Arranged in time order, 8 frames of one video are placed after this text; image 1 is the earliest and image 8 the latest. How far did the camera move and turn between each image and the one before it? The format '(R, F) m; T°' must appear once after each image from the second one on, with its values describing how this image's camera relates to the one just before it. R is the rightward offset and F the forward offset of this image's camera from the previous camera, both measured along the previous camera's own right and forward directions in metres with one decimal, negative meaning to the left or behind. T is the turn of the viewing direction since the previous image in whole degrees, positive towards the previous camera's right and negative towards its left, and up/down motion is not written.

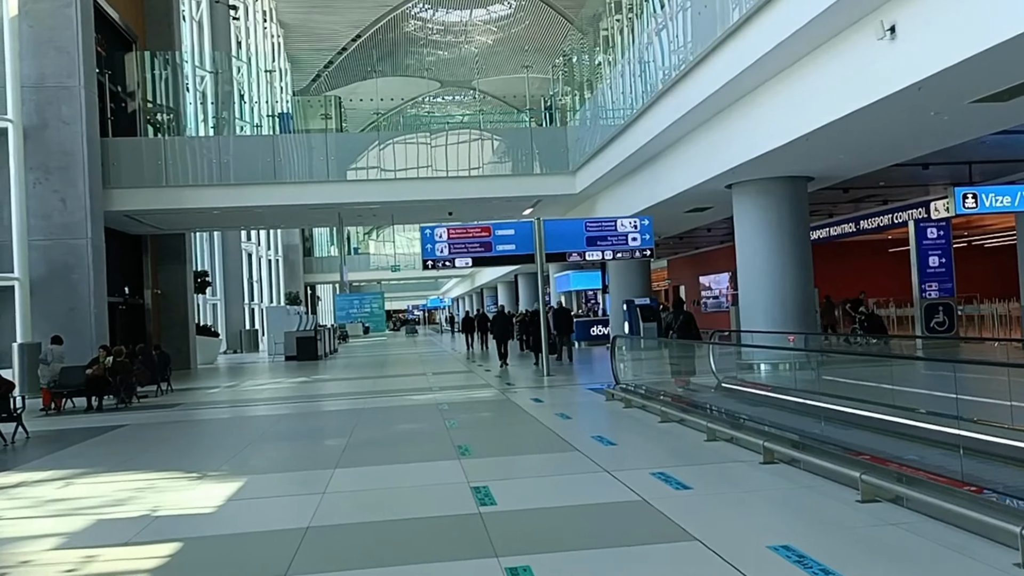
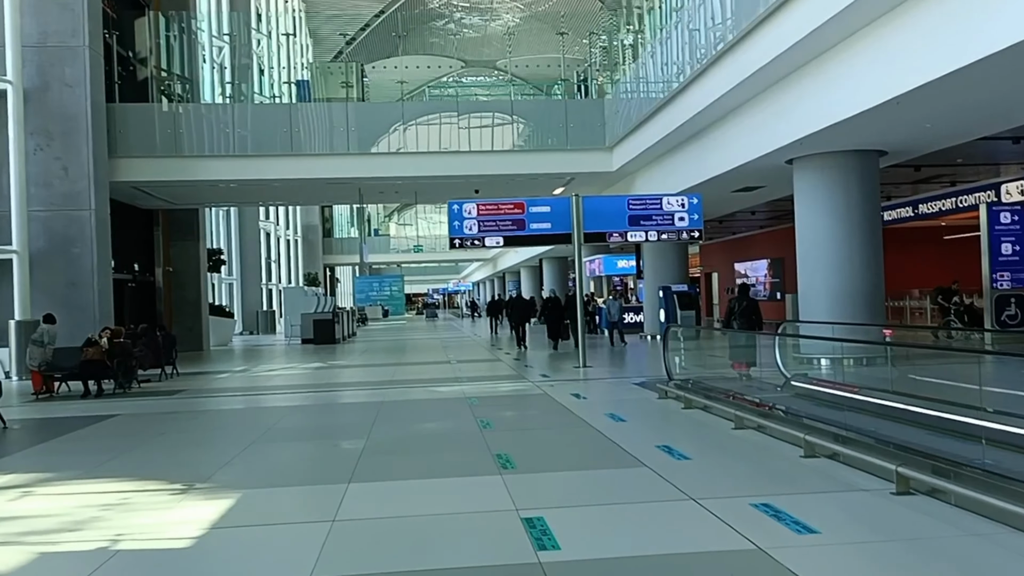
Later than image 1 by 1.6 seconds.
(-0.3, +1.4) m; -1°
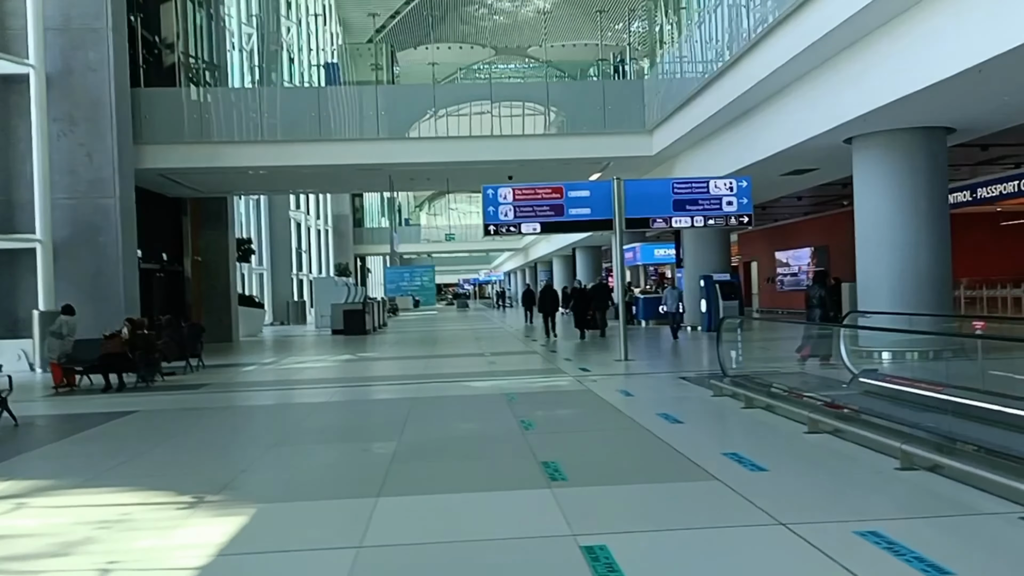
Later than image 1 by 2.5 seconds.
(-0.1, +0.8) m; -2°
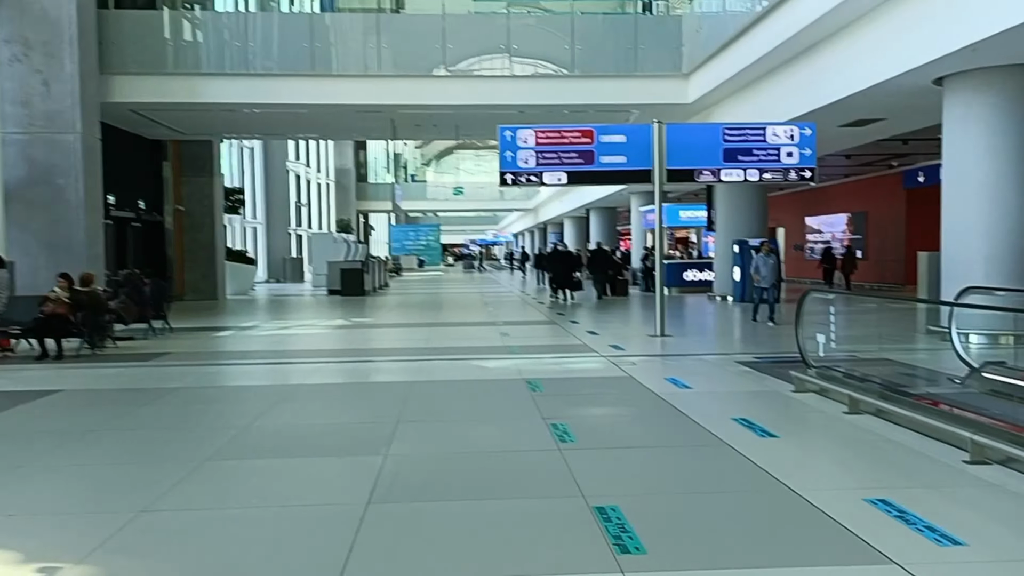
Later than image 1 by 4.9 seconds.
(-0.2, +2.1) m; 0°
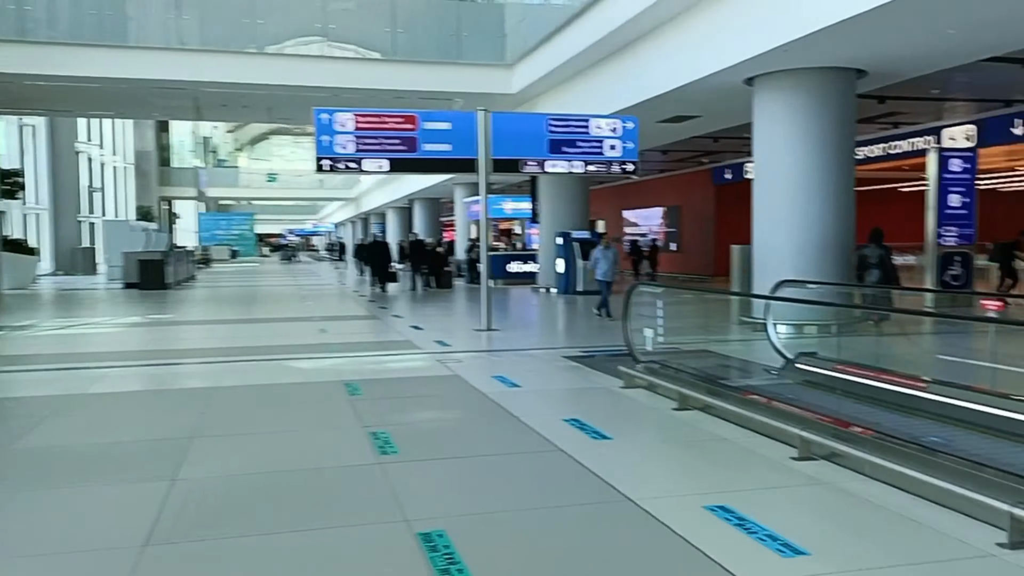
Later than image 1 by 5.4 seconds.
(+0.1, +0.5) m; +12°
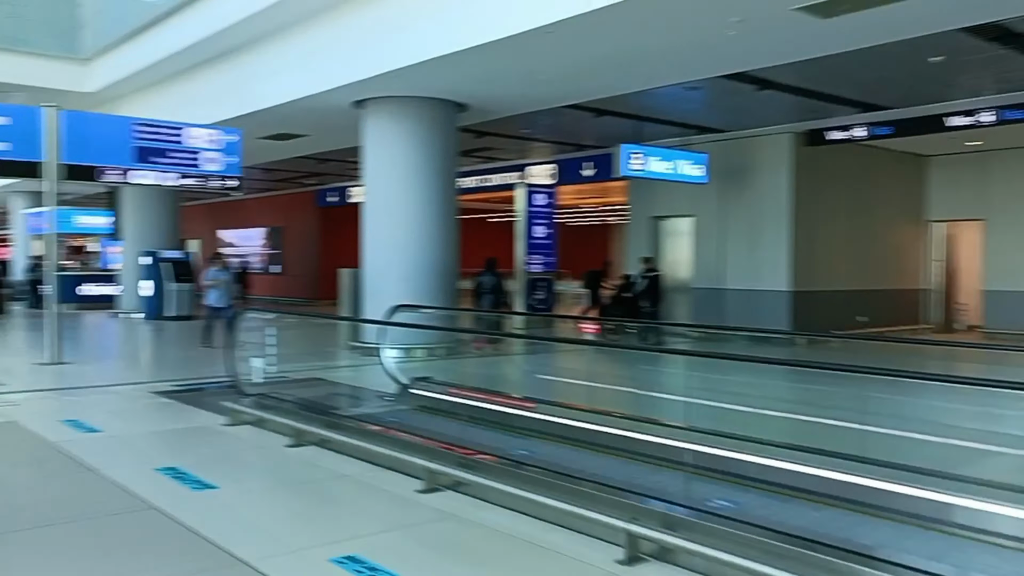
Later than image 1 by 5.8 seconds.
(0.0, +0.5) m; +27°
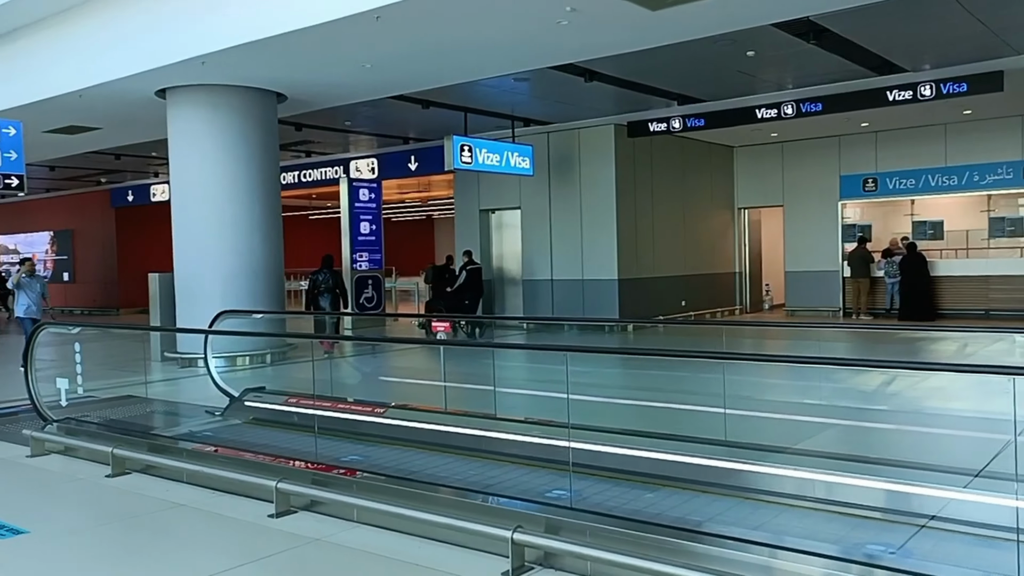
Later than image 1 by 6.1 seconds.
(-0.2, +0.3) m; +12°
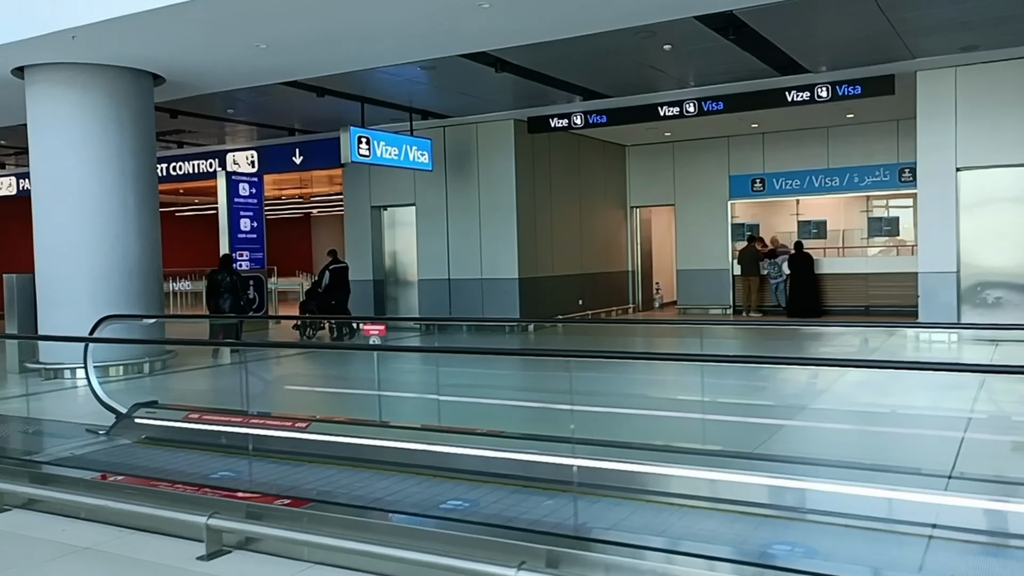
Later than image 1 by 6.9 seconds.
(-0.4, +0.5) m; +9°
